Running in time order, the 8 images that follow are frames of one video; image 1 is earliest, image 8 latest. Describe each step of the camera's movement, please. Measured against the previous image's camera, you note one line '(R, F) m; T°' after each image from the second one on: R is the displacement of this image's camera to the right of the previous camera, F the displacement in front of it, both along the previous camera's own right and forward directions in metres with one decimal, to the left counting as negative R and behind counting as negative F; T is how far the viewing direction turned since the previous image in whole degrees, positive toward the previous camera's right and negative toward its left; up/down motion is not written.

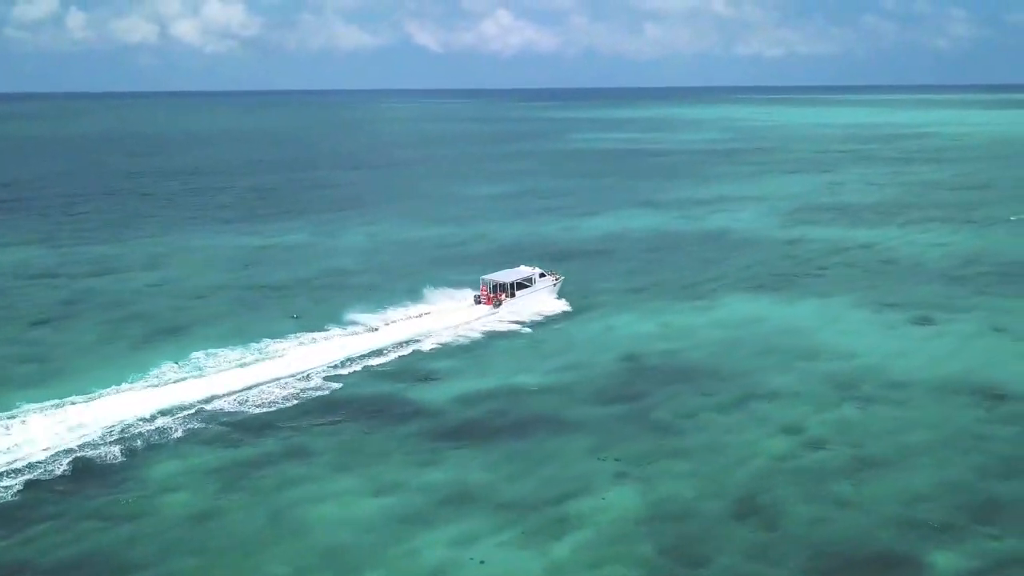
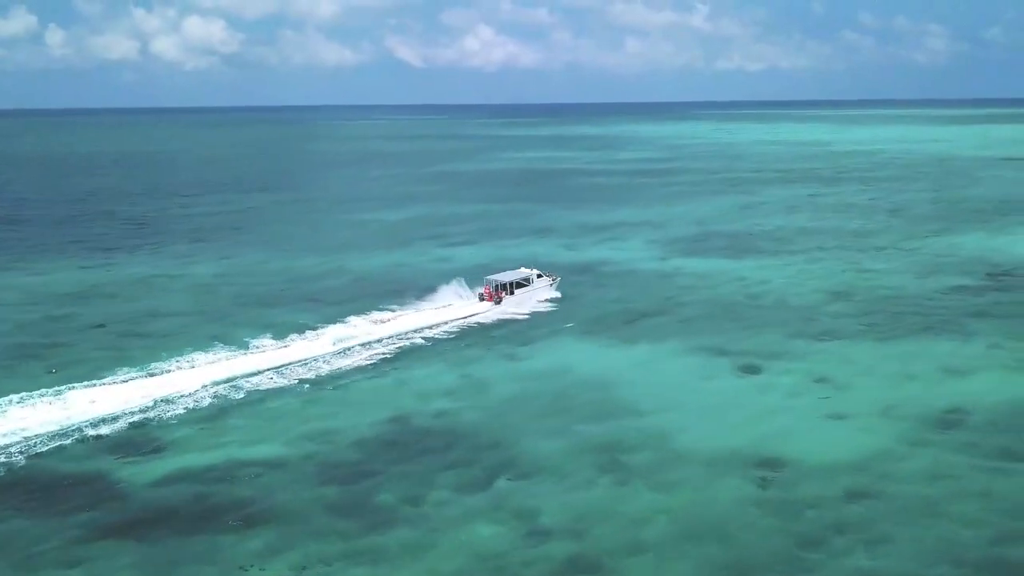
(+6.1, +3.7) m; +1°
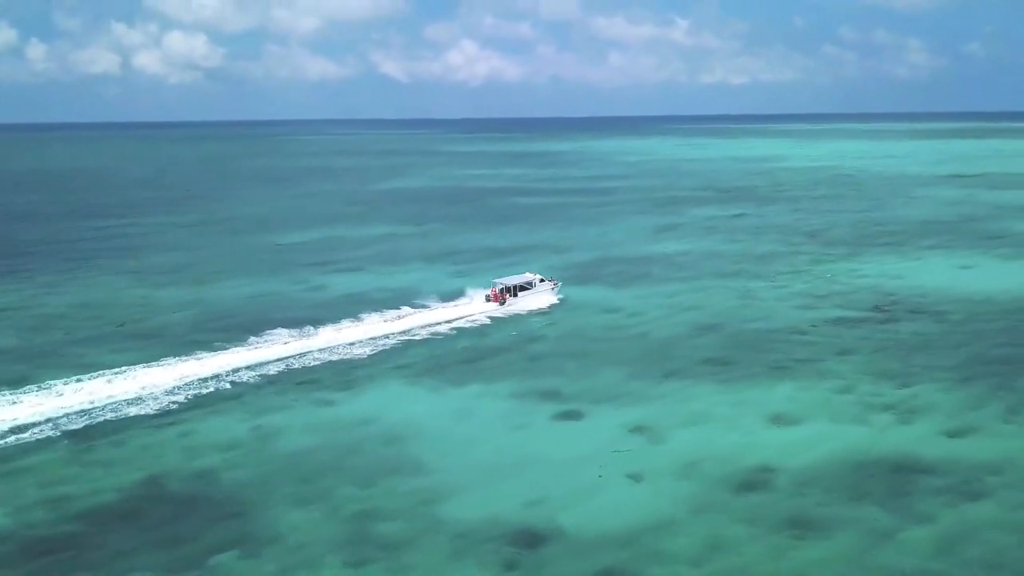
(-11.4, -1.9) m; +1°
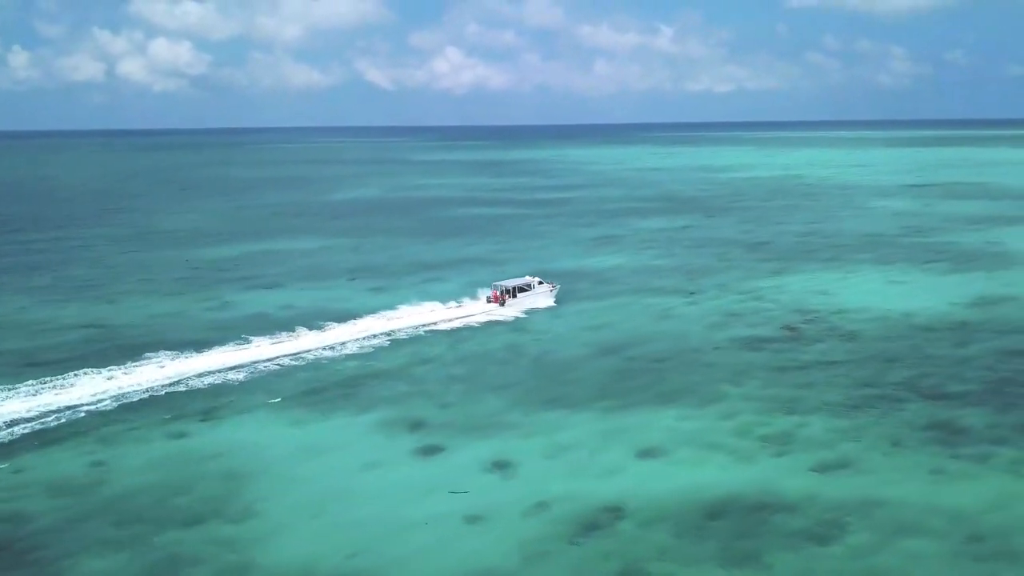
(+2.4, +1.2) m; +1°
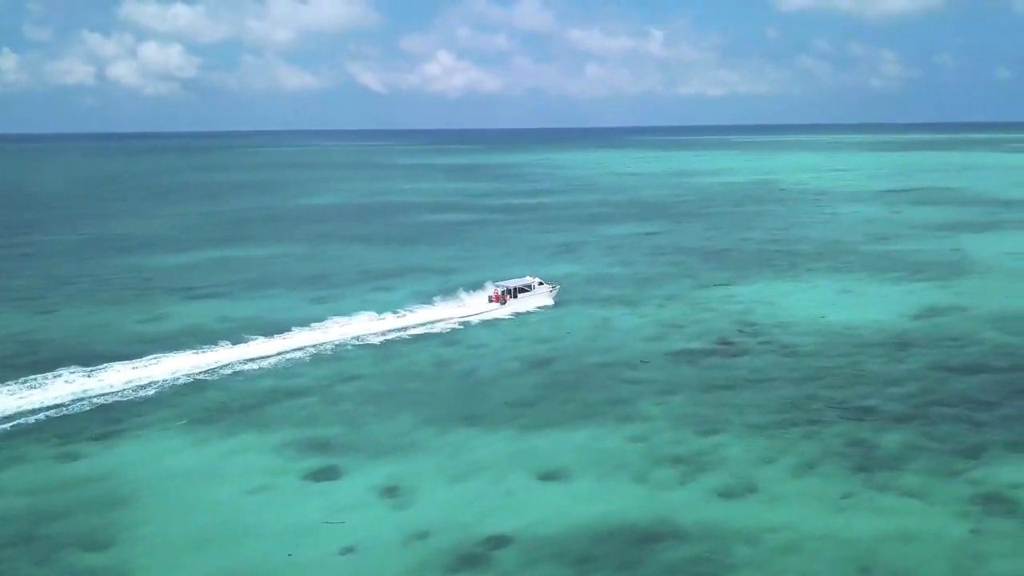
(+1.7, +0.7) m; 0°
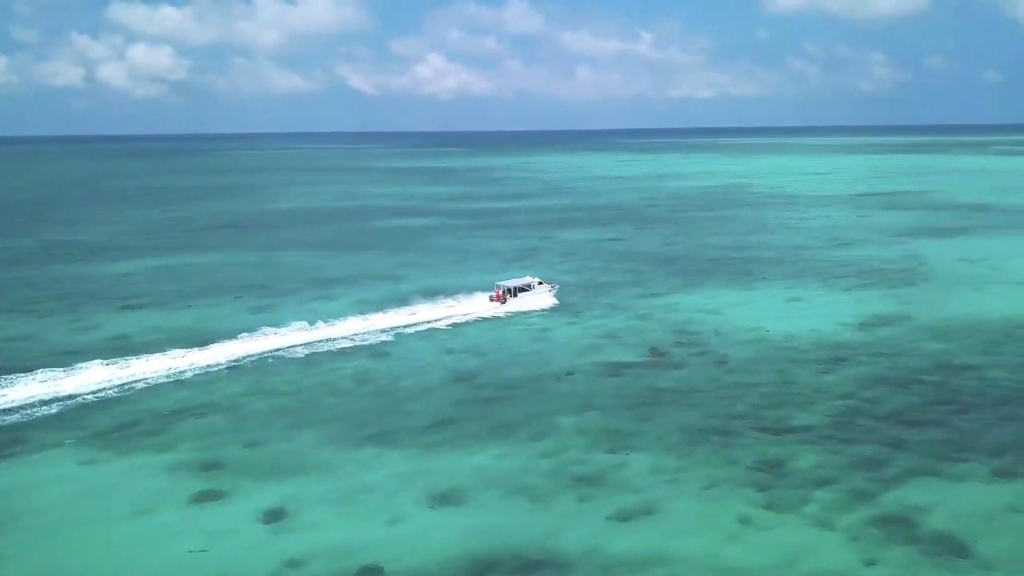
(+1.7, +0.7) m; 0°
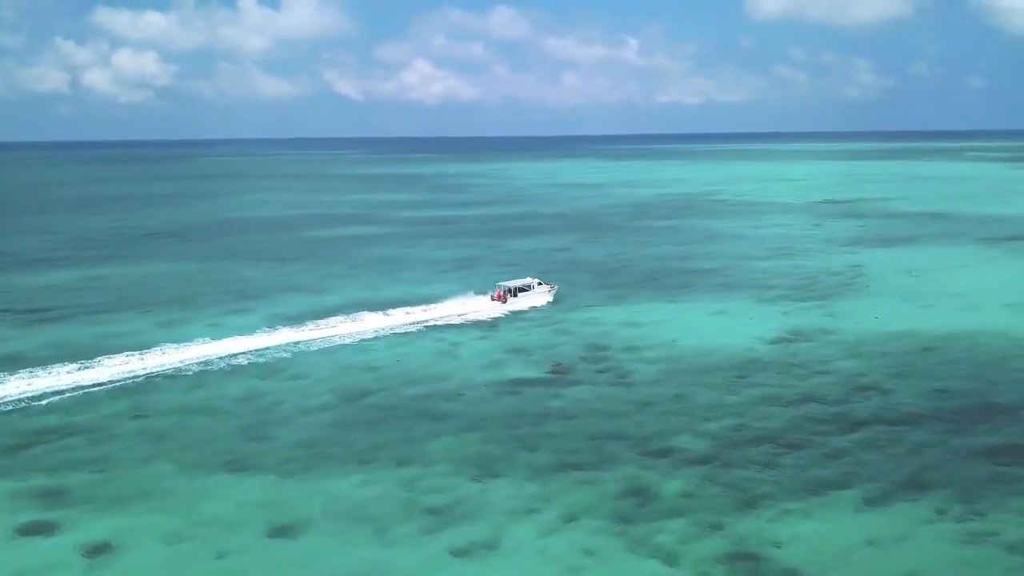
(+2.3, +0.9) m; +1°
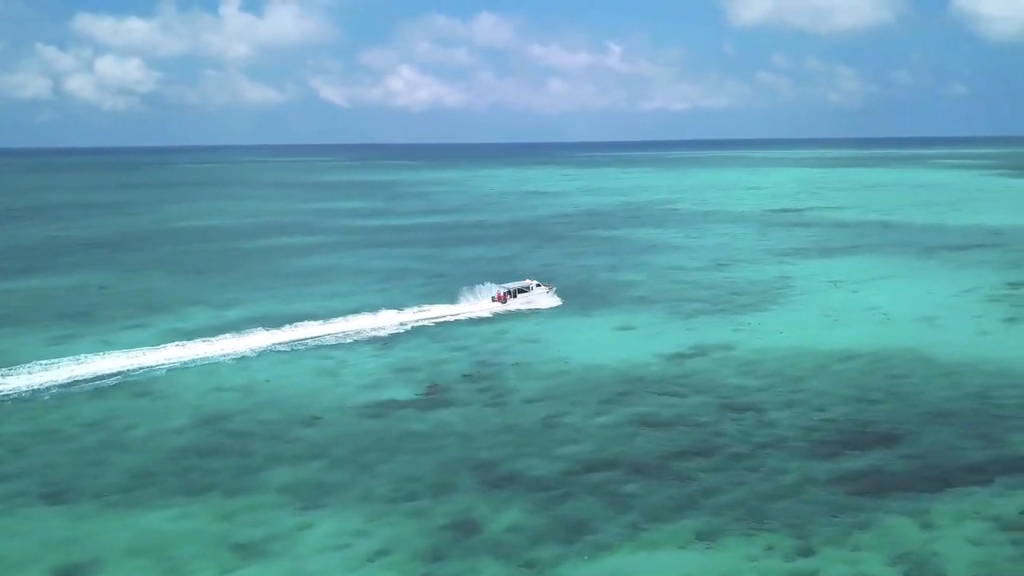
(+2.8, +1.1) m; +1°
